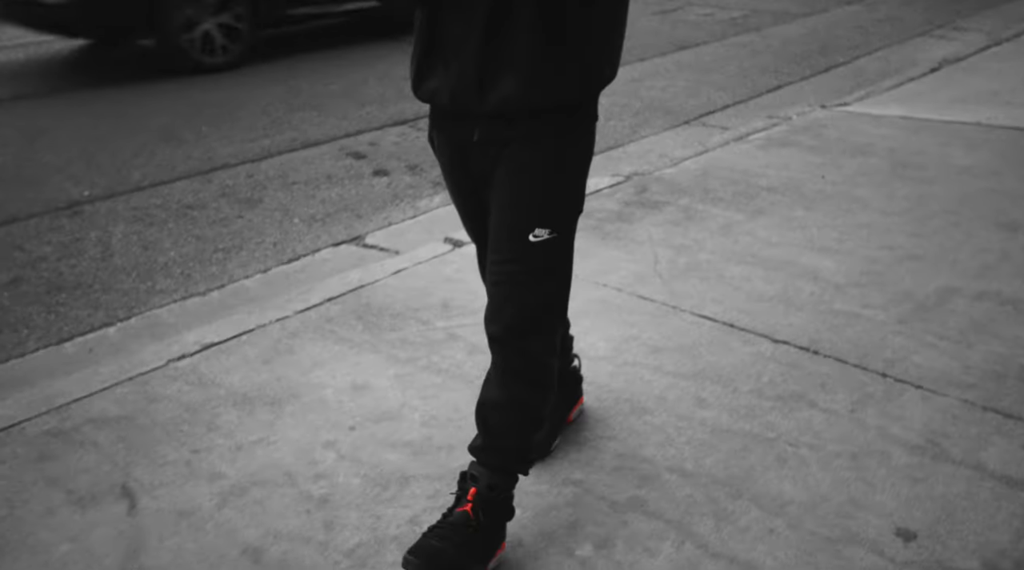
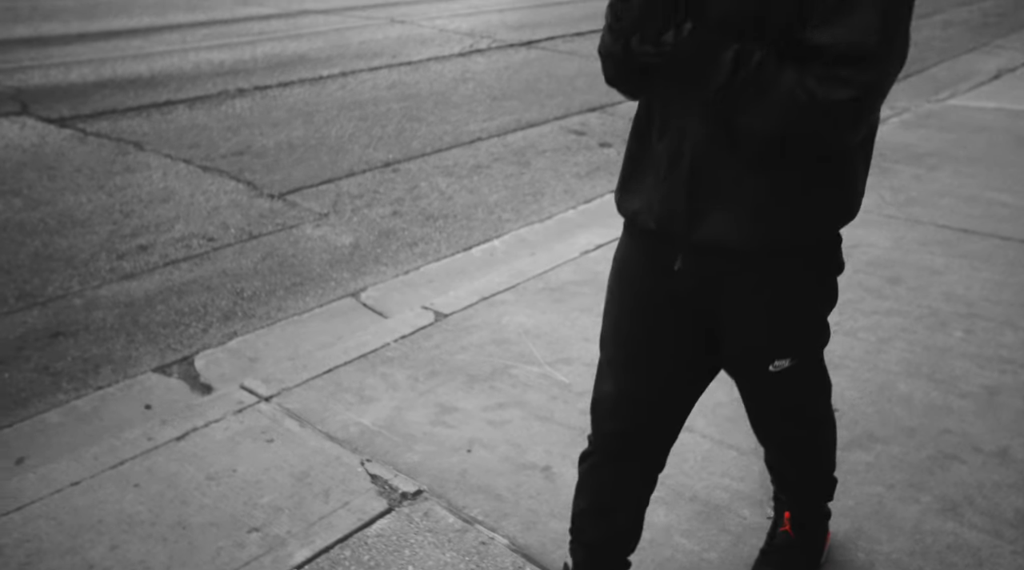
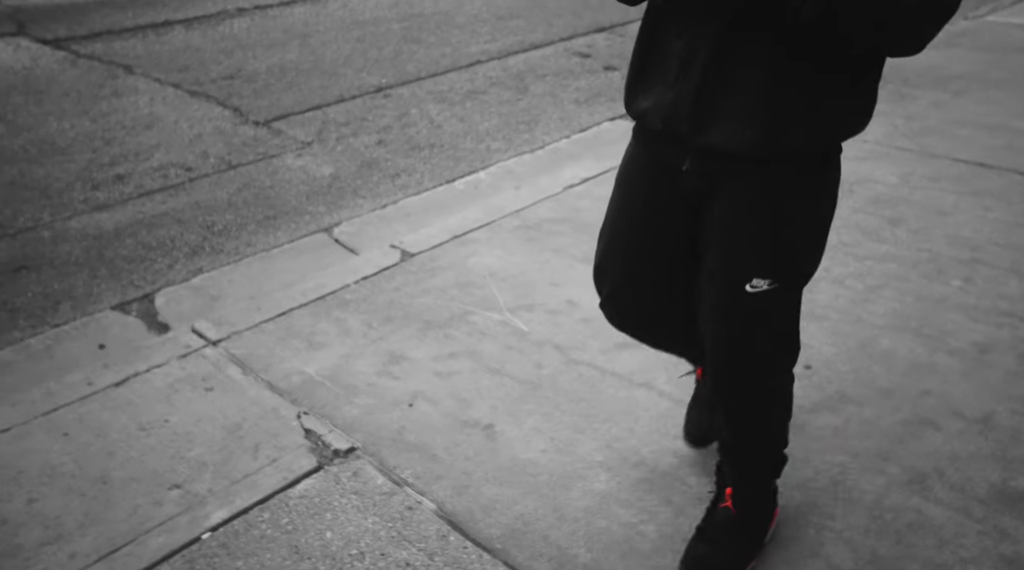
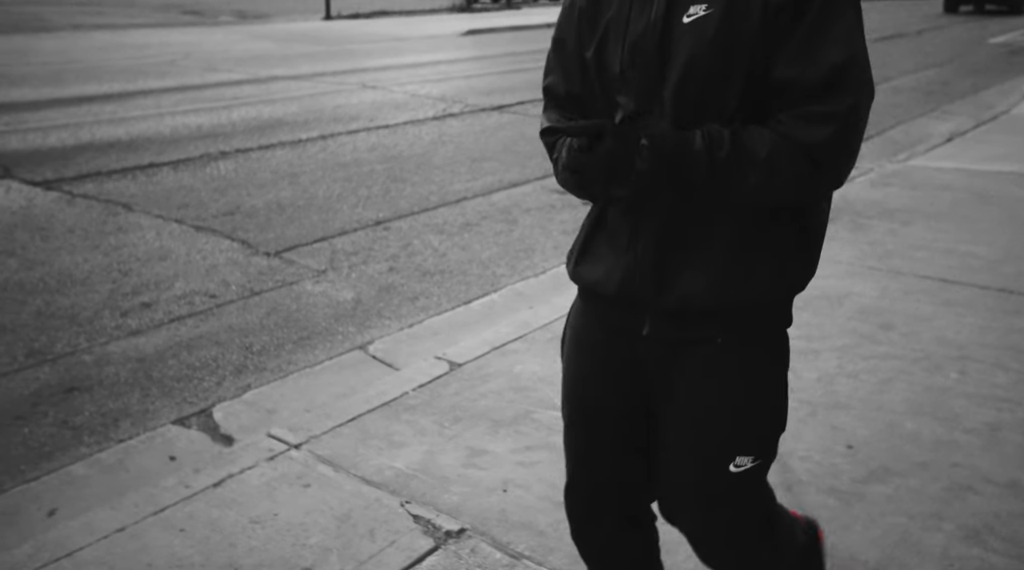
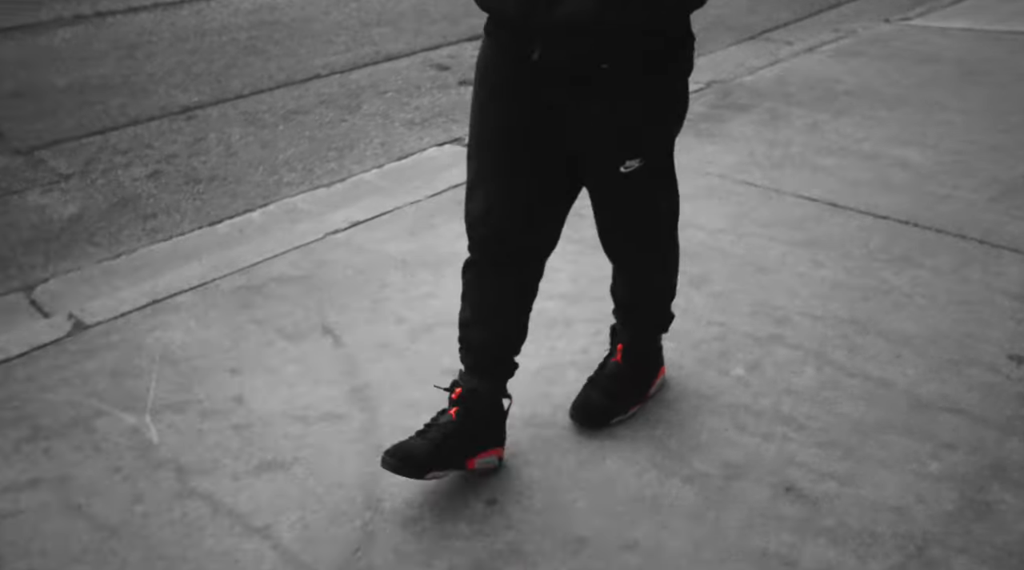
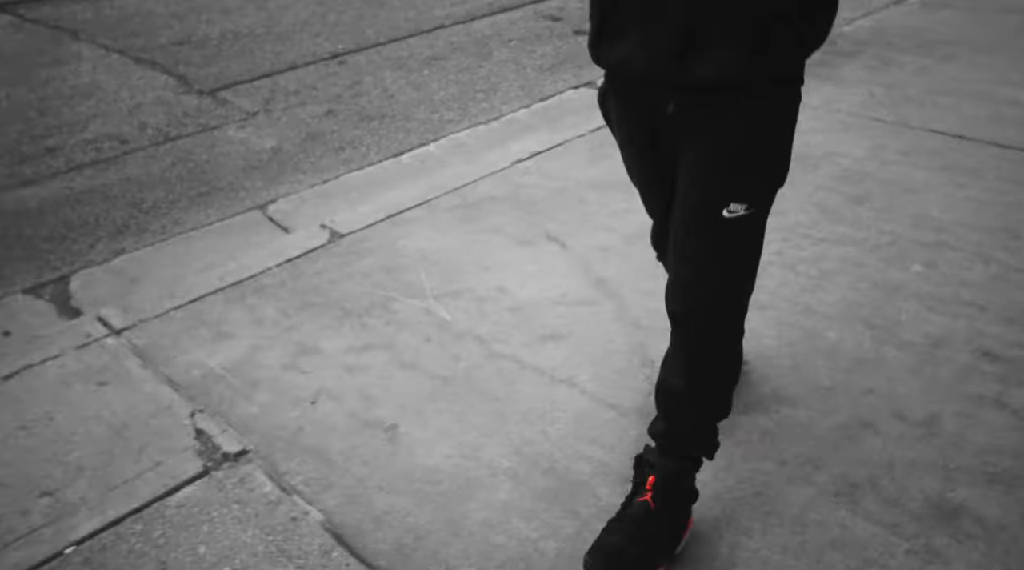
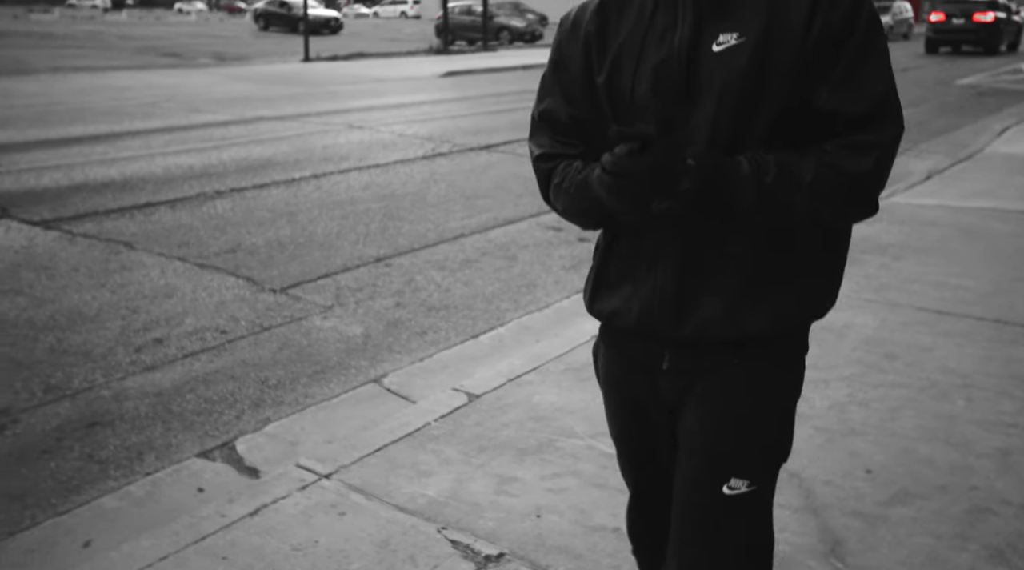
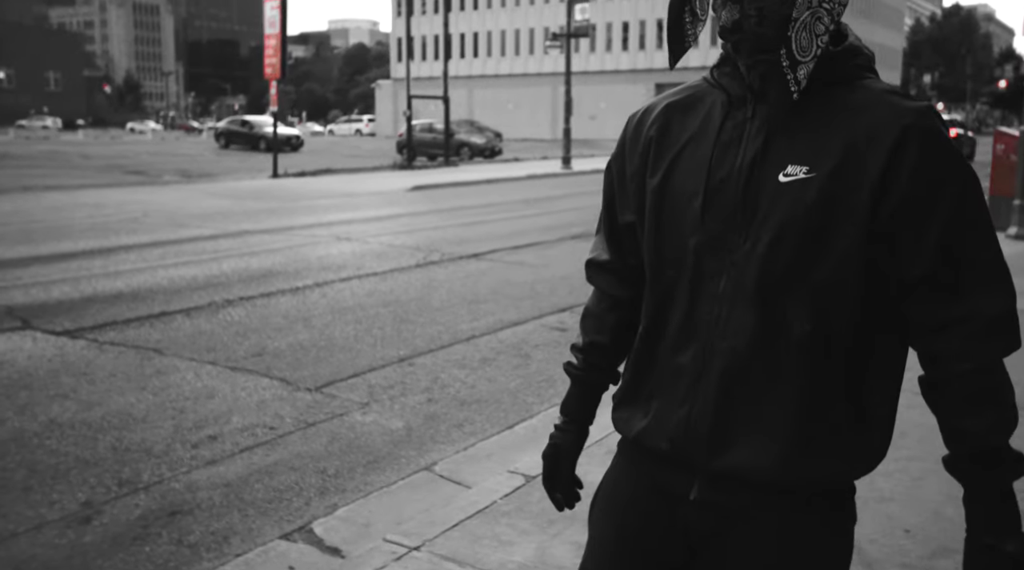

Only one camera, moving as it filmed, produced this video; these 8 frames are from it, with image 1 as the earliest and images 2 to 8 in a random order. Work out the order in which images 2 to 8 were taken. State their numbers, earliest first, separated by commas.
5, 6, 3, 2, 4, 7, 8
